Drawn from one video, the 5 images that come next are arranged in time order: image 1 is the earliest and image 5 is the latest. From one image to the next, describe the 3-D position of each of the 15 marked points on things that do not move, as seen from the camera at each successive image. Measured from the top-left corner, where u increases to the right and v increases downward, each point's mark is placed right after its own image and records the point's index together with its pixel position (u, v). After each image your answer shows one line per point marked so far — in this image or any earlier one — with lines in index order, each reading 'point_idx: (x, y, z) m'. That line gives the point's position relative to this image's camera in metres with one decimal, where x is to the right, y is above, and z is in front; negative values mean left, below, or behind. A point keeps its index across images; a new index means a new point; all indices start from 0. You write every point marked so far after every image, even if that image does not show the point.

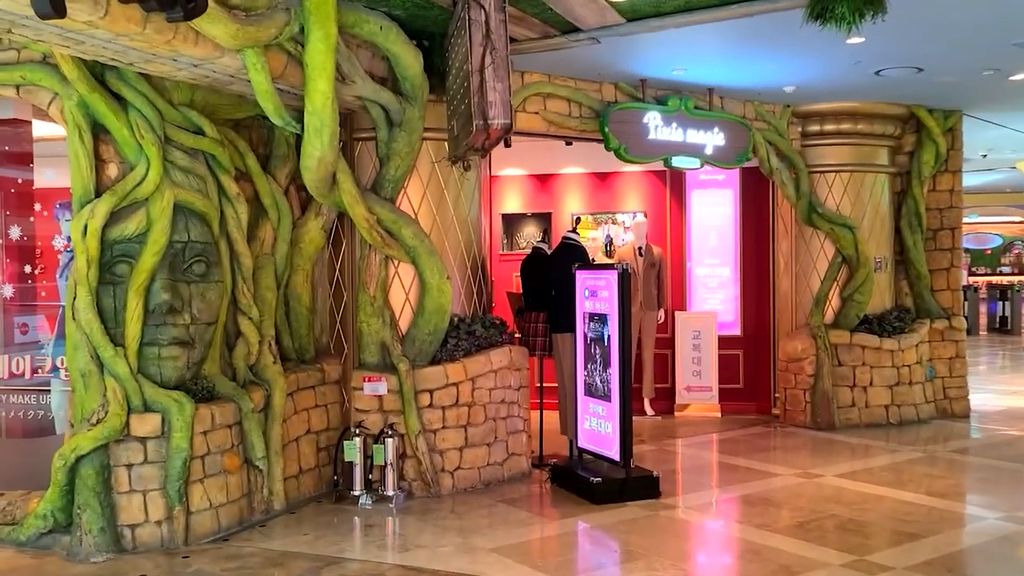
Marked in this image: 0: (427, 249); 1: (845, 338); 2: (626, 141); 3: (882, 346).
0: (-0.4, +0.2, +4.8) m
1: (+2.5, -0.4, +6.8) m
2: (+0.7, +1.0, +5.8) m
3: (+2.8, -0.4, +6.8) m
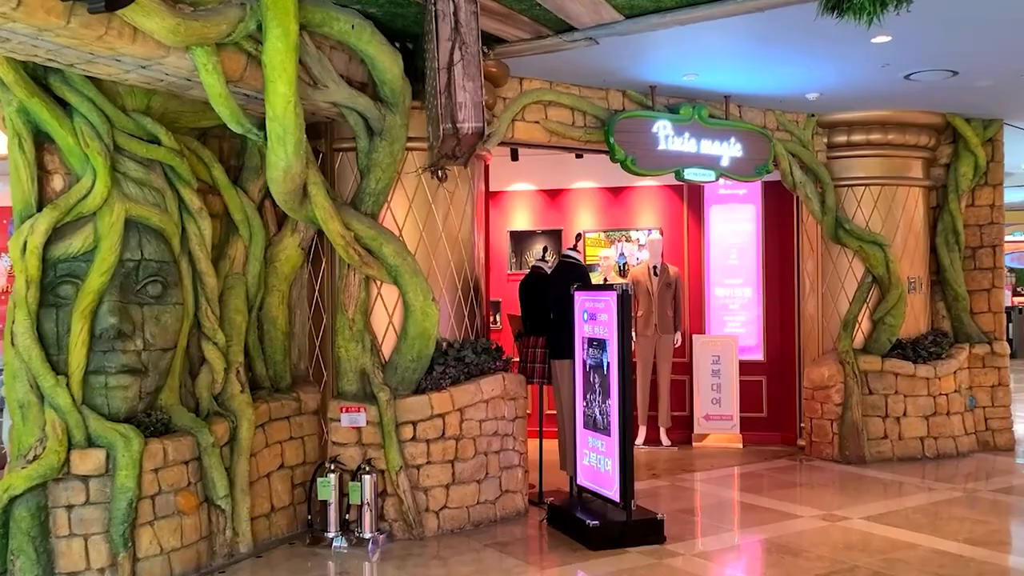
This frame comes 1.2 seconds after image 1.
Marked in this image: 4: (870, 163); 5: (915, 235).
0: (-0.5, +0.1, +4.4) m
1: (+2.6, -0.5, +6.3) m
2: (+0.7, +0.8, +5.4) m
3: (+2.8, -0.6, +6.3) m
4: (+2.6, +0.9, +6.6) m
5: (+3.0, +0.4, +6.7) m
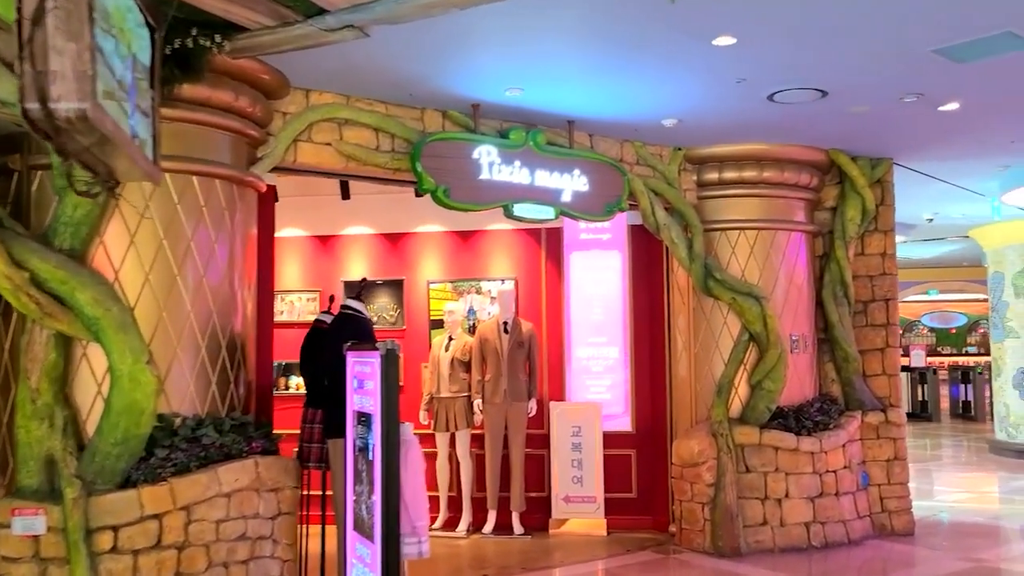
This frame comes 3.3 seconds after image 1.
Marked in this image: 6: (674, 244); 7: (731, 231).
0: (-1.5, -0.1, +3.3) m
1: (+1.5, -0.9, +5.4) m
2: (-0.3, +0.5, +4.5) m
3: (+1.7, -1.0, +5.4) m
4: (+1.5, +0.5, +5.8) m
5: (+1.9, 0.0, +5.9) m
6: (+1.0, +0.3, +5.5) m
7: (+1.4, +0.4, +5.8) m
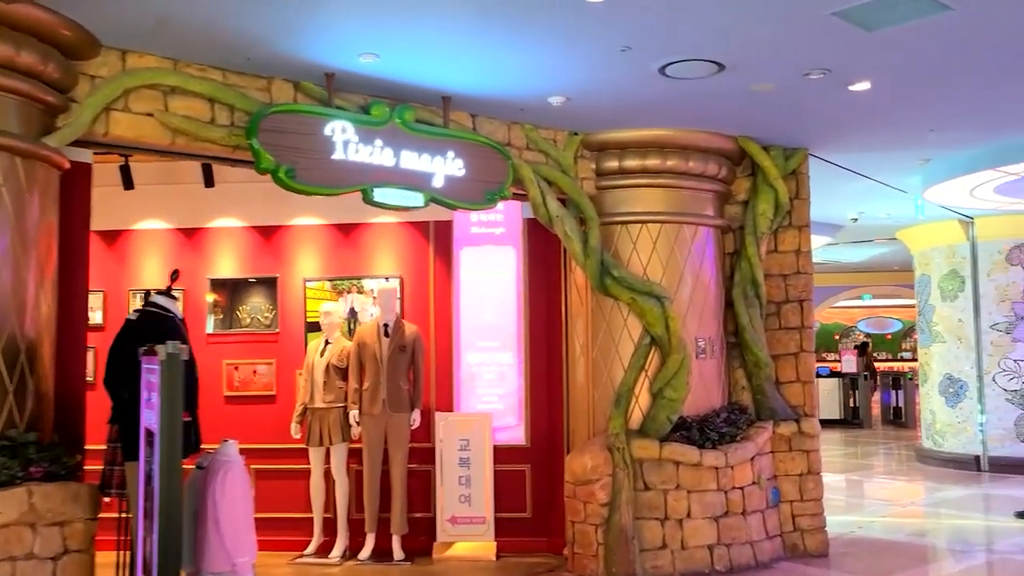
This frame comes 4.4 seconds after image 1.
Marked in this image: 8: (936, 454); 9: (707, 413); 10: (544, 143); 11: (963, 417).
0: (-2.0, -0.1, +2.7) m
1: (+0.8, -0.9, +4.9) m
2: (-0.9, +0.6, +3.9) m
3: (+1.0, -1.0, +4.9) m
4: (+0.8, +0.5, +5.3) m
5: (+1.1, 0.0, +5.4) m
6: (+0.3, +0.3, +5.0) m
7: (+0.7, +0.4, +5.3) m
8: (+4.5, -1.8, +9.4) m
9: (+1.1, -0.7, +5.2) m
10: (+0.2, +0.8, +5.0) m
11: (+4.6, -1.3, +9.2) m
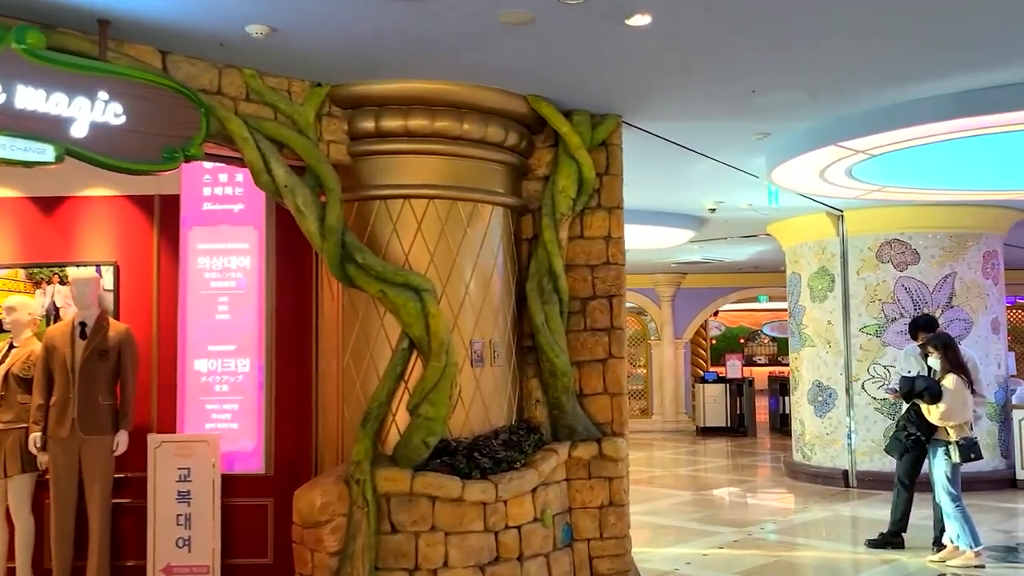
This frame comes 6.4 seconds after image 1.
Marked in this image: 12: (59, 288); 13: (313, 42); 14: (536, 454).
0: (-3.1, 0.0, +1.4) m
1: (-0.5, -0.9, +3.9) m
2: (-2.1, +0.6, +2.7) m
3: (-0.2, -0.9, +3.9) m
4: (-0.5, +0.6, +4.3) m
5: (-0.1, 0.0, +4.4) m
6: (-0.9, +0.3, +4.0) m
7: (-0.6, +0.4, +4.2) m
8: (+2.8, -1.8, +8.7) m
9: (-0.1, -0.7, +4.3) m
10: (-1.1, +0.9, +4.0) m
11: (+3.0, -1.3, +8.4) m
12: (-2.3, 0.0, +4.6) m
13: (-0.8, +1.0, +3.6) m
14: (+0.1, -0.8, +4.3) m
